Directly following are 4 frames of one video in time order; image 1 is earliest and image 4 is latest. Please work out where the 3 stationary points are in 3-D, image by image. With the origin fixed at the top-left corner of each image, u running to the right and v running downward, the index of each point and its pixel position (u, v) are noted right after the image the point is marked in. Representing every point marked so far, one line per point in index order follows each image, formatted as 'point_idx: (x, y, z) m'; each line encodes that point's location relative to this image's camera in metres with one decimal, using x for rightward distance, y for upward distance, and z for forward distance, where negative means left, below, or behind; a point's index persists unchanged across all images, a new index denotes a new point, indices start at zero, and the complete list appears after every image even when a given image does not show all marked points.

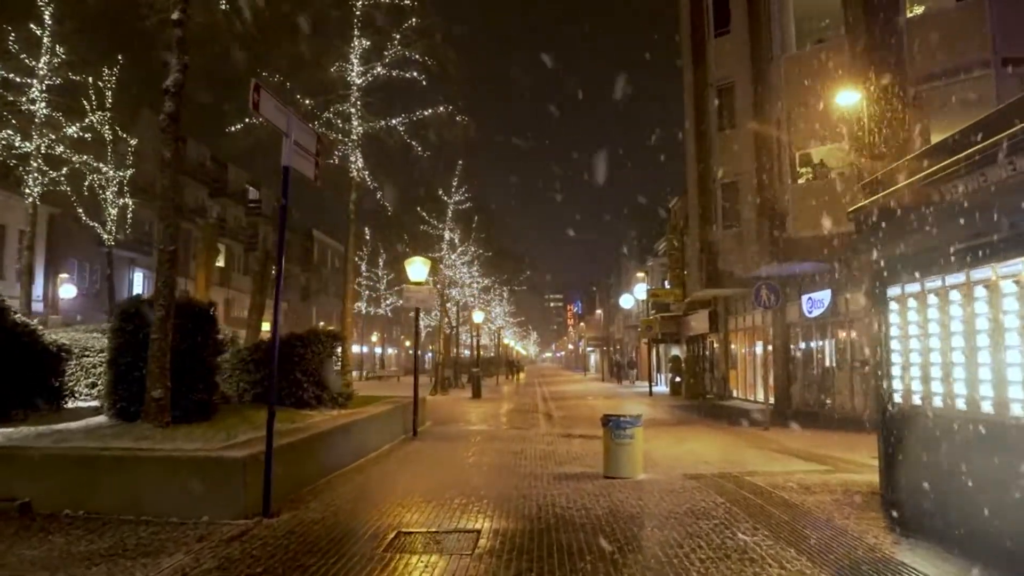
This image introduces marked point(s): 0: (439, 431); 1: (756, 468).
0: (-1.7, -3.3, +18.8) m
1: (+3.5, -2.6, +11.5) m
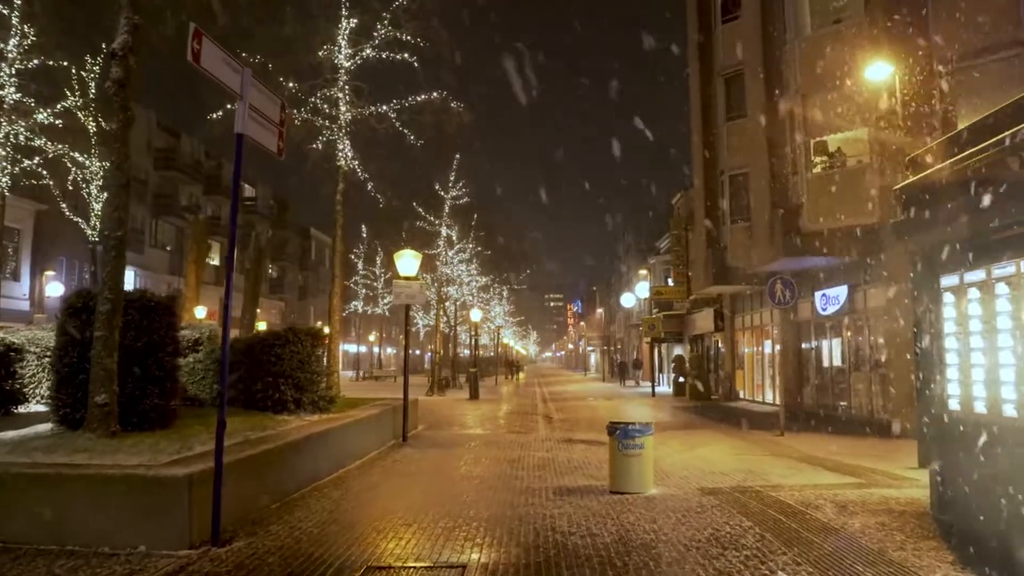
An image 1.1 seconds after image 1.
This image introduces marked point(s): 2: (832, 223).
0: (-1.7, -3.2, +17.6) m
1: (+3.4, -2.5, +10.3) m
2: (+7.5, +1.5, +19.0) m
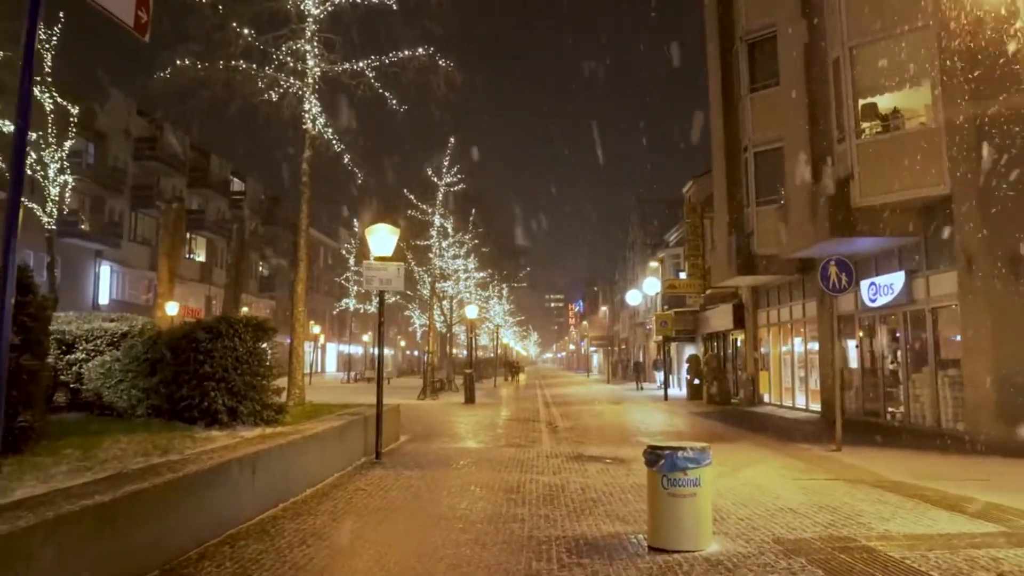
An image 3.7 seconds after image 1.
0: (-1.8, -2.9, +14.6) m
1: (+3.4, -2.2, +7.3) m
2: (+7.5, +1.8, +16.1) m
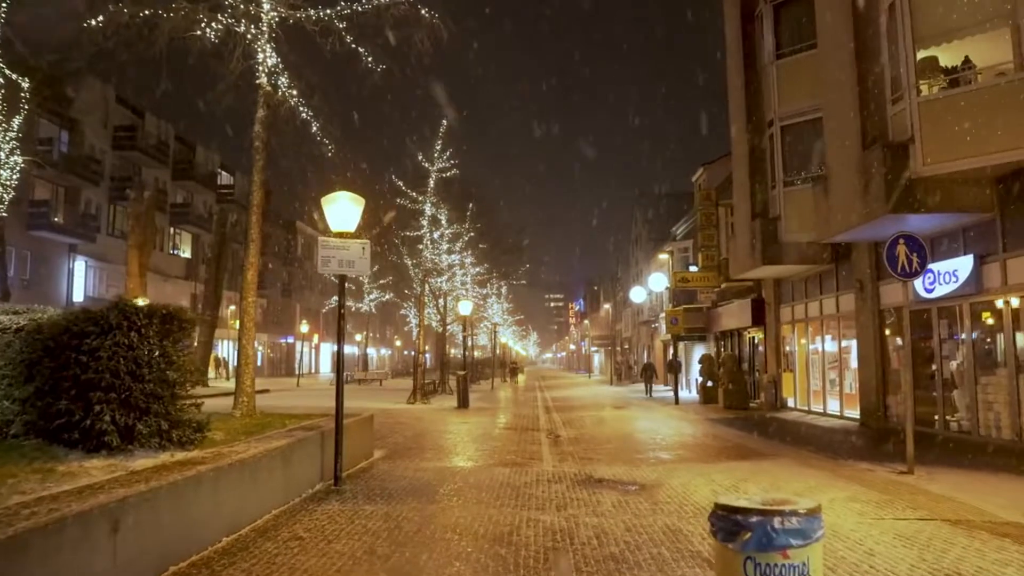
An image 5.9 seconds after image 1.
0: (-1.9, -2.7, +11.9) m
1: (+3.3, -1.9, +4.7) m
2: (+7.4, +2.0, +13.4) m
